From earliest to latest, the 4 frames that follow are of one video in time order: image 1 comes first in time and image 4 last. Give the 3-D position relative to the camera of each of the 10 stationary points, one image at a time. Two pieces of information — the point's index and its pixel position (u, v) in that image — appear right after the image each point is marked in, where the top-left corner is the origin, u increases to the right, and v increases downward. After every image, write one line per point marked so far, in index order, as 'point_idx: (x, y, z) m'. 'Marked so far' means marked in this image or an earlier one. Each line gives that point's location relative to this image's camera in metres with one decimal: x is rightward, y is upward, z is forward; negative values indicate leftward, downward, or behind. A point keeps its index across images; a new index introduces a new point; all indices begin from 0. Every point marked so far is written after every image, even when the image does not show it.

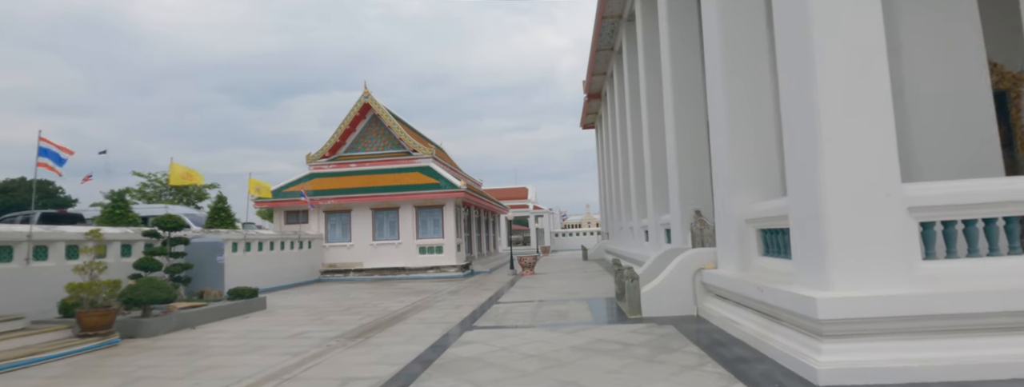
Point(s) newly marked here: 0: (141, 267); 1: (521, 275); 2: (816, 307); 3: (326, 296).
0: (-6.9, -1.3, +8.8) m
1: (+0.3, -2.9, +16.6) m
2: (+2.5, -0.9, +3.9) m
3: (-4.6, -2.5, +11.6) m
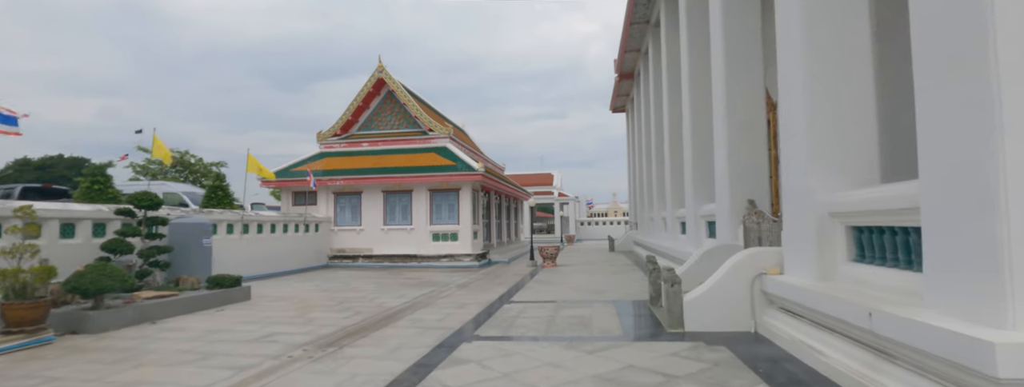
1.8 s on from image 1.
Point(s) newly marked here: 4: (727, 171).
0: (-6.6, -0.9, +7.8) m
1: (+0.9, -2.4, +15.3) m
2: (+2.4, -0.8, +2.4) m
3: (-4.2, -2.0, +10.5) m
4: (+3.6, +0.4, +7.9) m
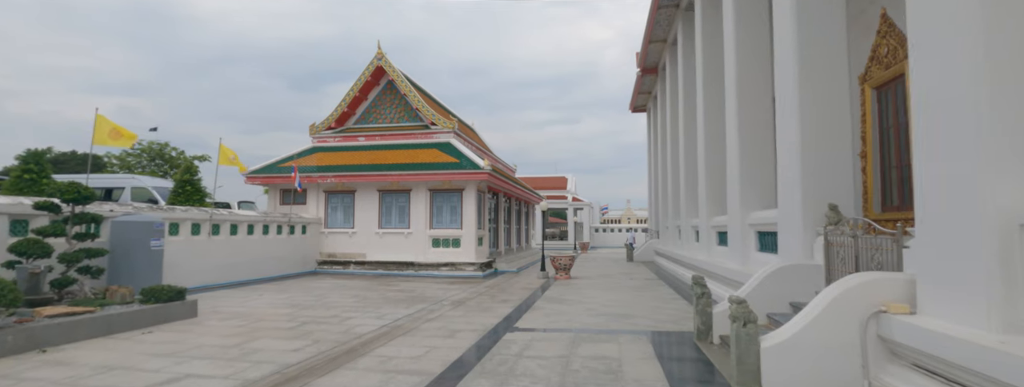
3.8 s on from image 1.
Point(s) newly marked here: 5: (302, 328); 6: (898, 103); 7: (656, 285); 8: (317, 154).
0: (-6.6, -0.8, +6.2) m
1: (+1.2, -2.4, +13.5) m
2: (+2.4, -0.8, +0.6) m
3: (-4.1, -2.0, +8.9) m
4: (+3.7, +0.3, +6.1) m
5: (-2.8, -1.8, +6.4) m
6: (+5.4, +1.3, +6.8) m
7: (+3.6, -2.3, +11.7) m
8: (-6.3, +1.3, +15.3) m
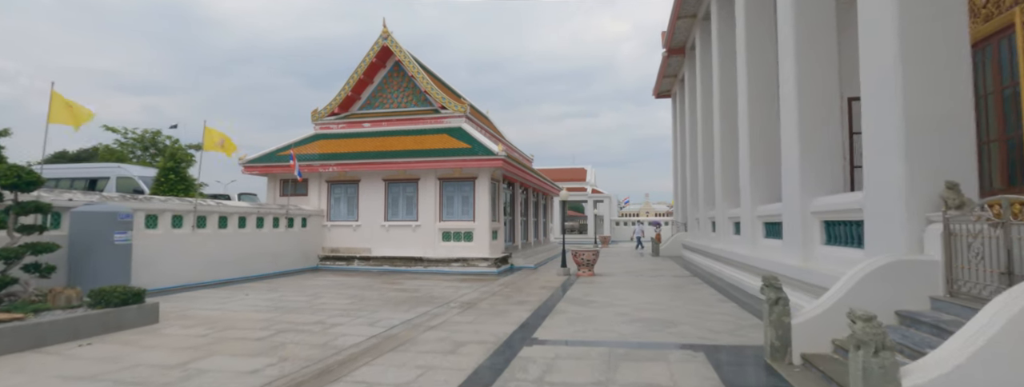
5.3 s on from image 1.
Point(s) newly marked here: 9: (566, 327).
0: (-6.4, -0.6, +5.2) m
1: (+1.6, -2.1, +12.2) m
2: (+2.4, -0.6, -0.7) m
3: (-3.8, -1.8, +7.8) m
4: (+3.9, +0.6, +4.8) m
5: (-2.6, -1.6, +5.2) m
6: (+5.6, +1.5, +5.3) m
7: (+3.9, -2.0, +10.3) m
8: (-5.8, +1.6, +14.3) m
9: (+0.7, -1.7, +5.9) m
